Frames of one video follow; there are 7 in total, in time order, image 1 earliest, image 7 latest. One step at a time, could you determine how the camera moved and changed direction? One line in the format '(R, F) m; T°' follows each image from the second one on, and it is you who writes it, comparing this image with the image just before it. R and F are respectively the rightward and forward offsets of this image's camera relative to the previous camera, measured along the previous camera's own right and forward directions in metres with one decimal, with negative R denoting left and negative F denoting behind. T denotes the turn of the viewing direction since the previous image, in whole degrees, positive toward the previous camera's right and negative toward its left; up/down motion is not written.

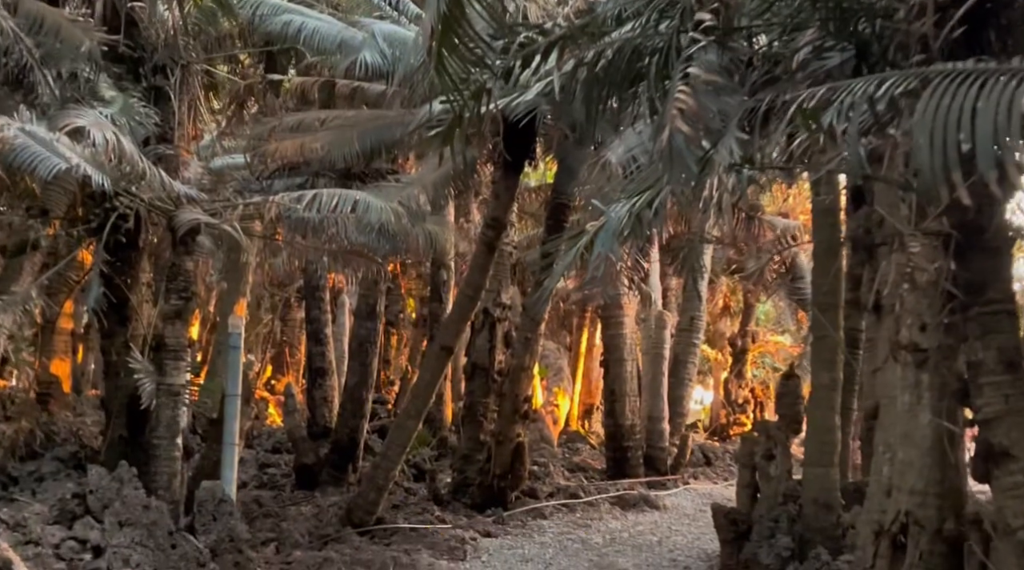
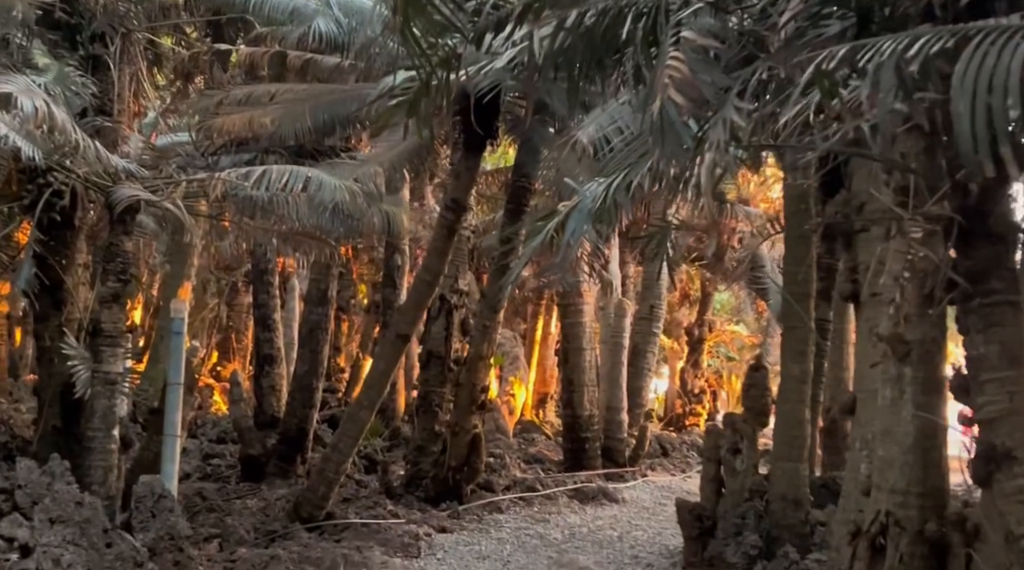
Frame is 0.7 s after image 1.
(-0.1, +0.4) m; +3°
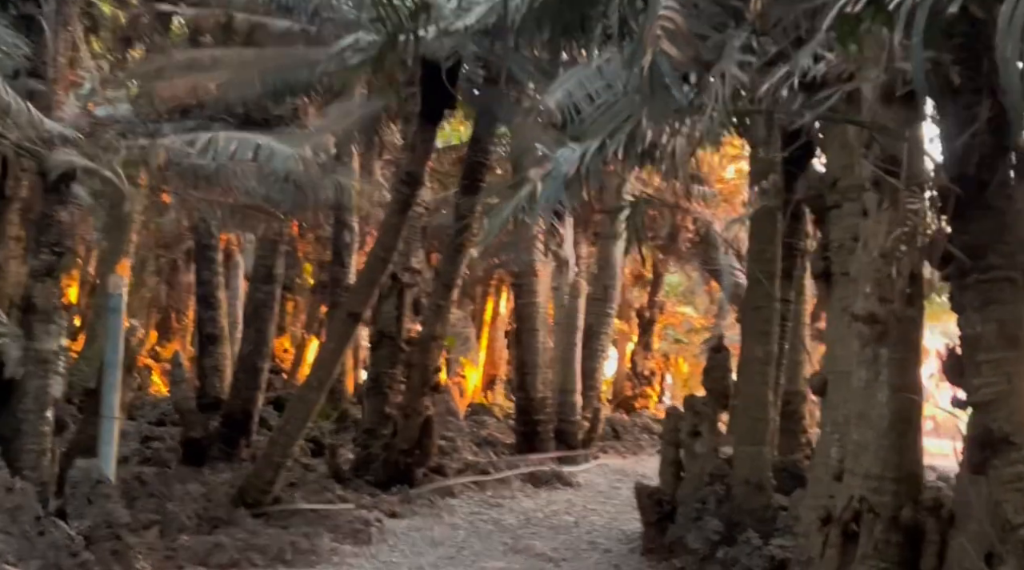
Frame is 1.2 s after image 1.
(-0.1, +0.3) m; +3°
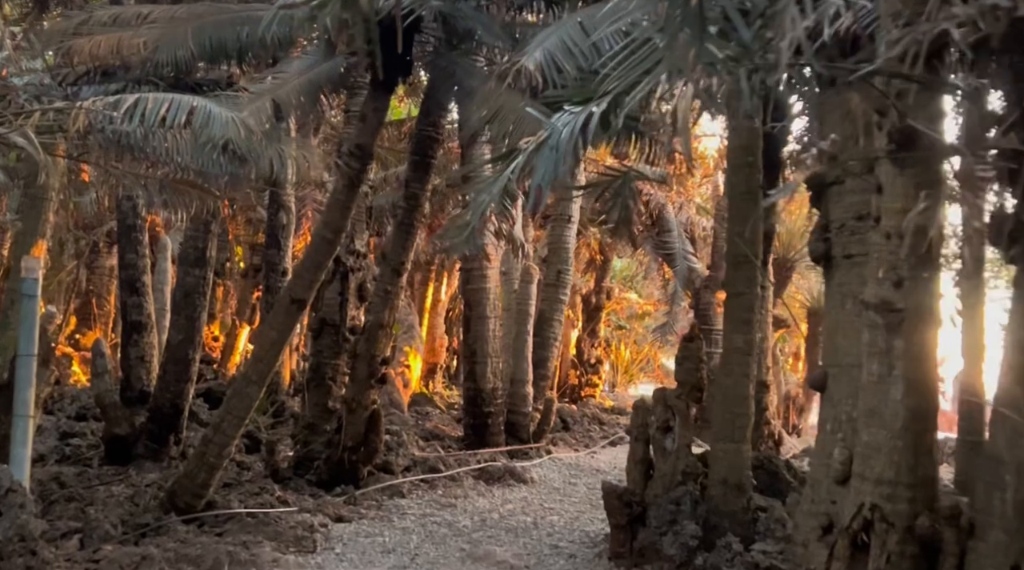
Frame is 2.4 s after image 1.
(-0.2, +0.6) m; +4°
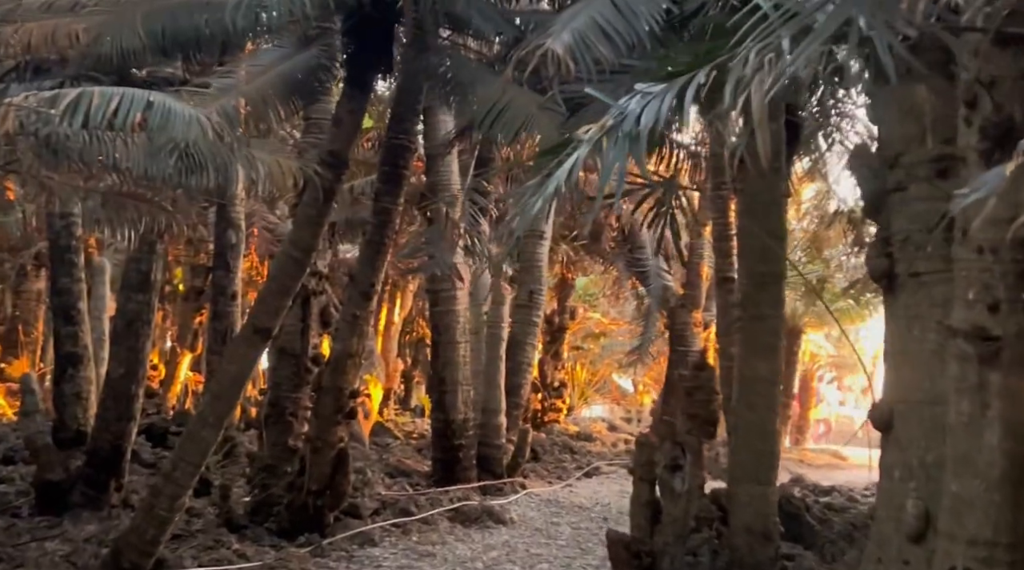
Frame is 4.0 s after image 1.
(-0.3, +0.8) m; +3°
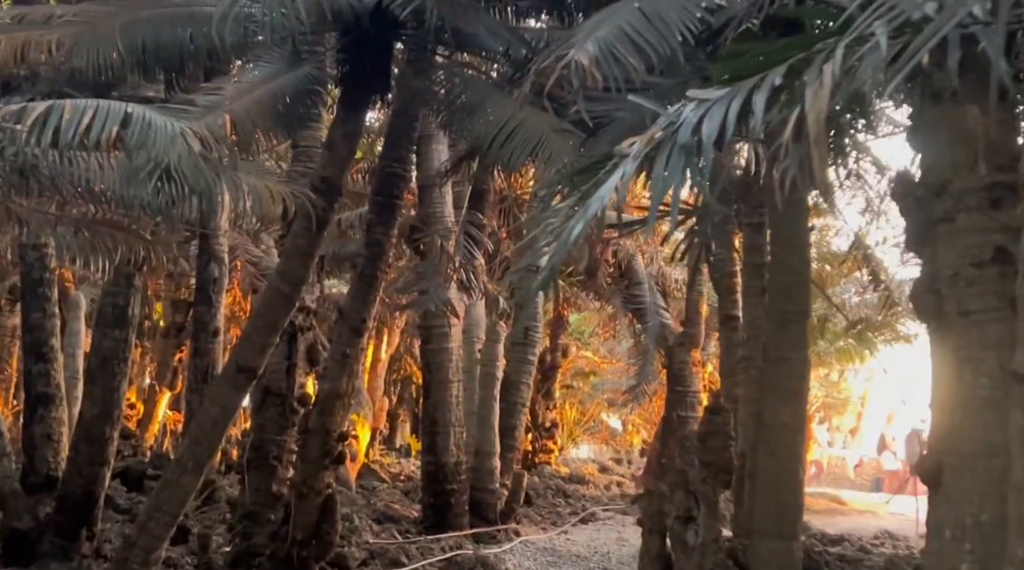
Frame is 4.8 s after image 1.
(-0.1, +0.4) m; +1°
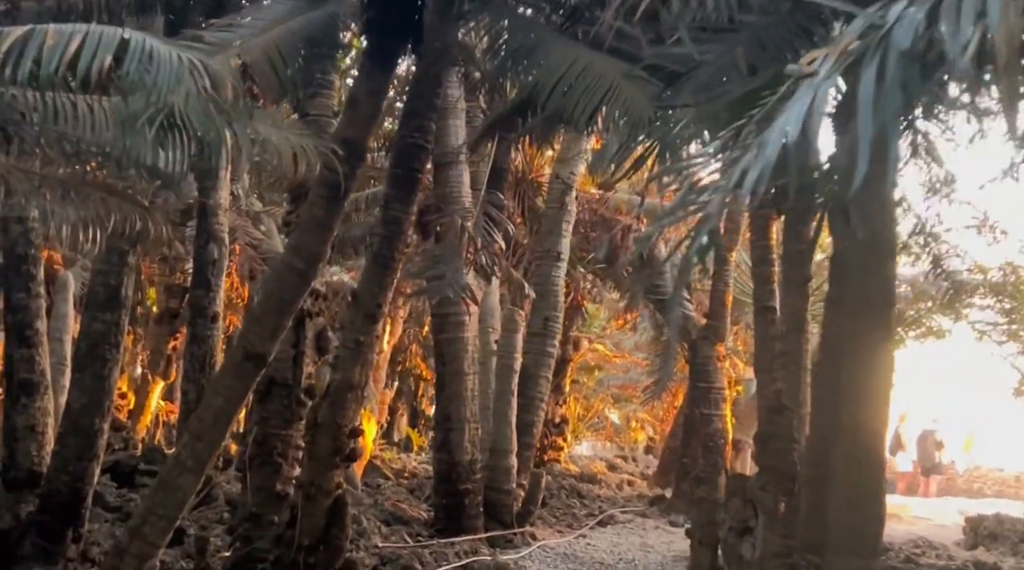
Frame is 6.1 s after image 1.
(-0.2, +0.7) m; 0°
